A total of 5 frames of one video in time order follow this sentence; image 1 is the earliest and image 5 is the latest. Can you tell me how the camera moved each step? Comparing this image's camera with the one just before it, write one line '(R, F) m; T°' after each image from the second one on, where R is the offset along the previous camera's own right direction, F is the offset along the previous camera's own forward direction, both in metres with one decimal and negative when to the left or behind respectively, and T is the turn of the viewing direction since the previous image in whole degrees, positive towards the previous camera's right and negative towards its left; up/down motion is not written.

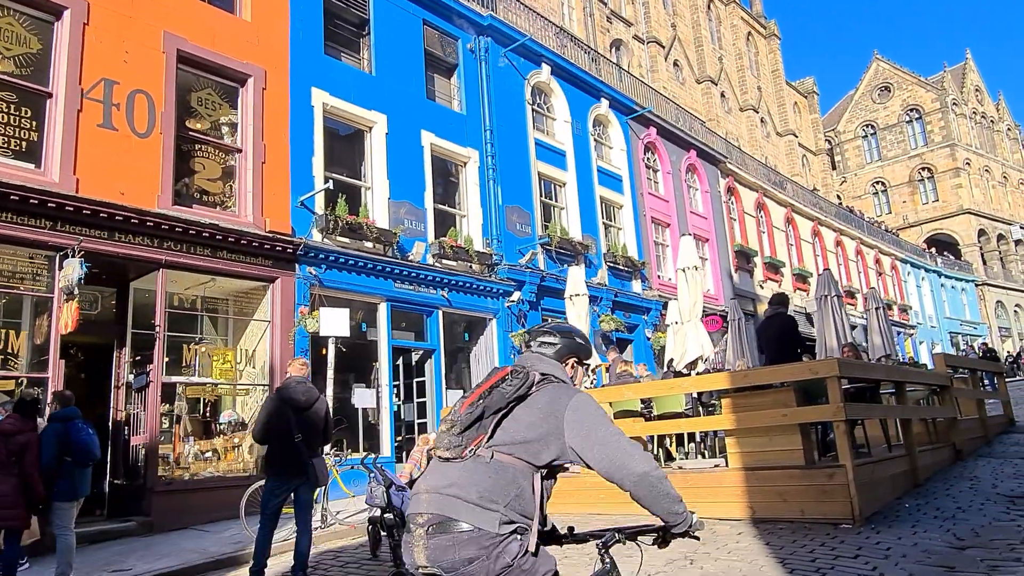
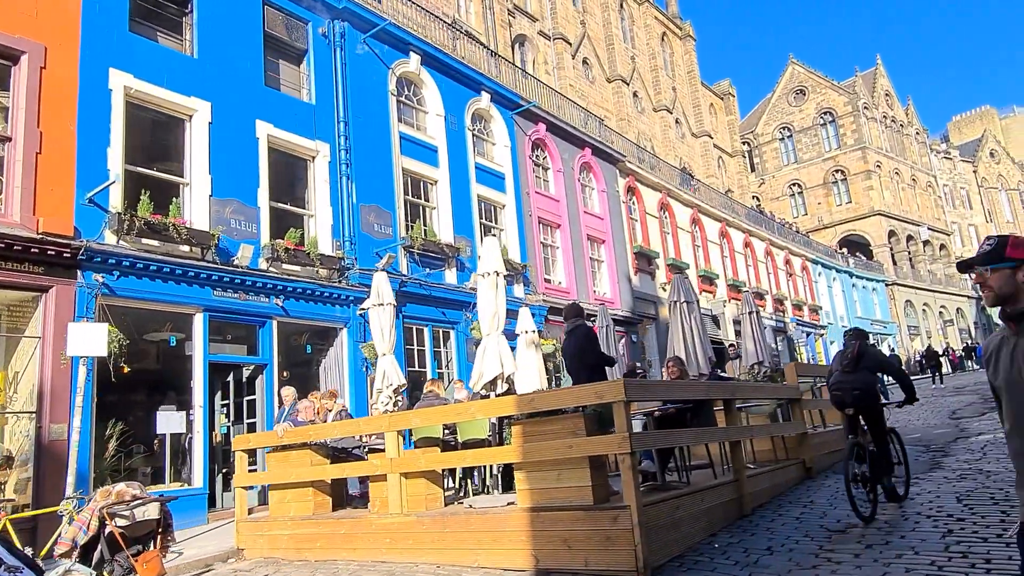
(+1.7, +1.1) m; +5°
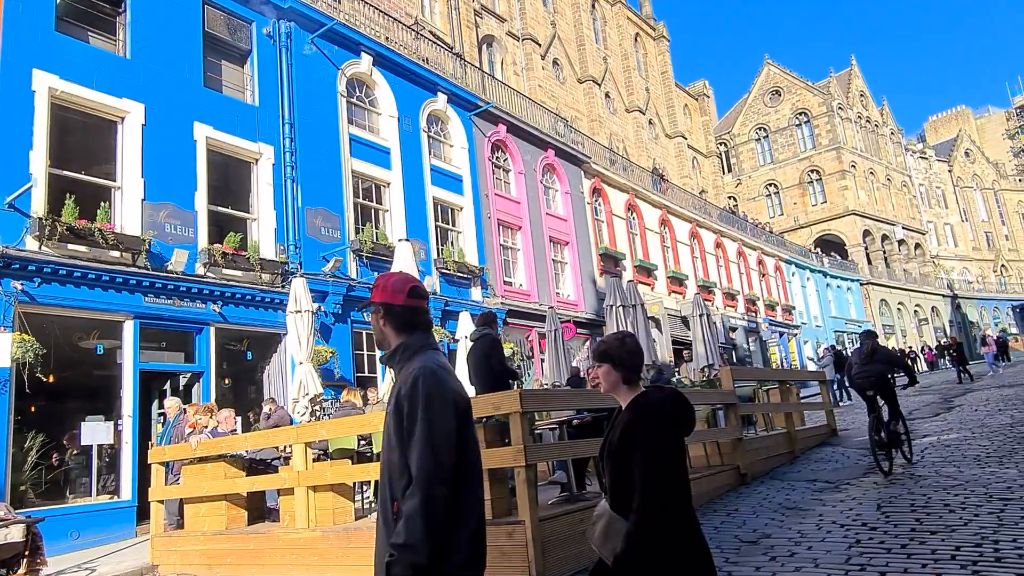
(+0.7, +0.2) m; +1°
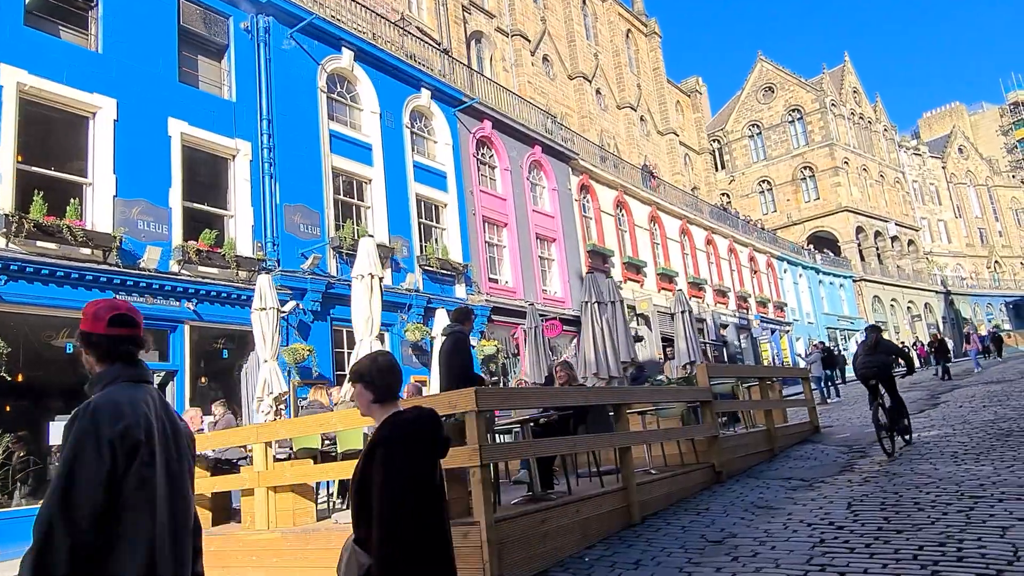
(+0.3, +0.1) m; 0°
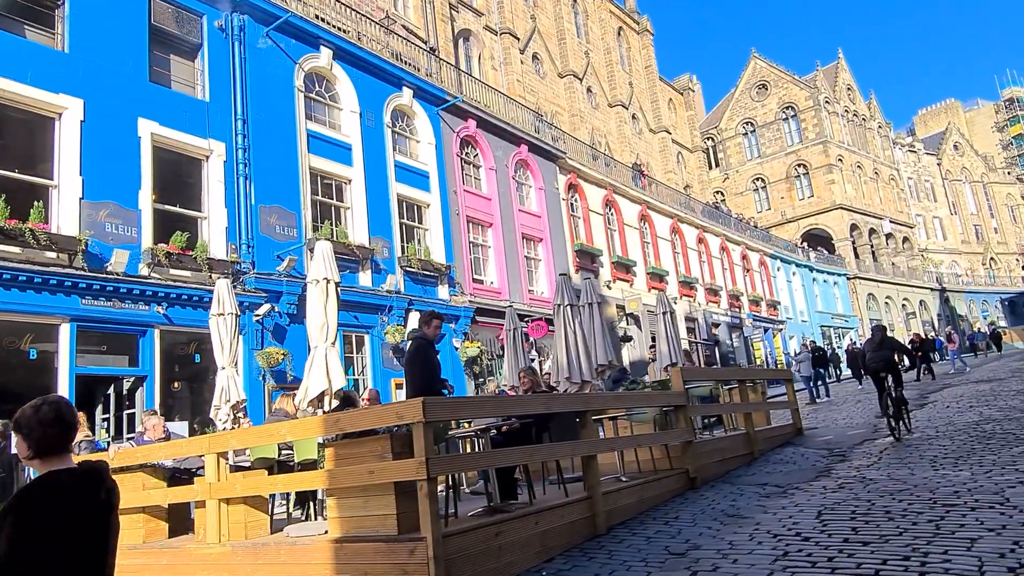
(+0.4, +0.2) m; 0°
